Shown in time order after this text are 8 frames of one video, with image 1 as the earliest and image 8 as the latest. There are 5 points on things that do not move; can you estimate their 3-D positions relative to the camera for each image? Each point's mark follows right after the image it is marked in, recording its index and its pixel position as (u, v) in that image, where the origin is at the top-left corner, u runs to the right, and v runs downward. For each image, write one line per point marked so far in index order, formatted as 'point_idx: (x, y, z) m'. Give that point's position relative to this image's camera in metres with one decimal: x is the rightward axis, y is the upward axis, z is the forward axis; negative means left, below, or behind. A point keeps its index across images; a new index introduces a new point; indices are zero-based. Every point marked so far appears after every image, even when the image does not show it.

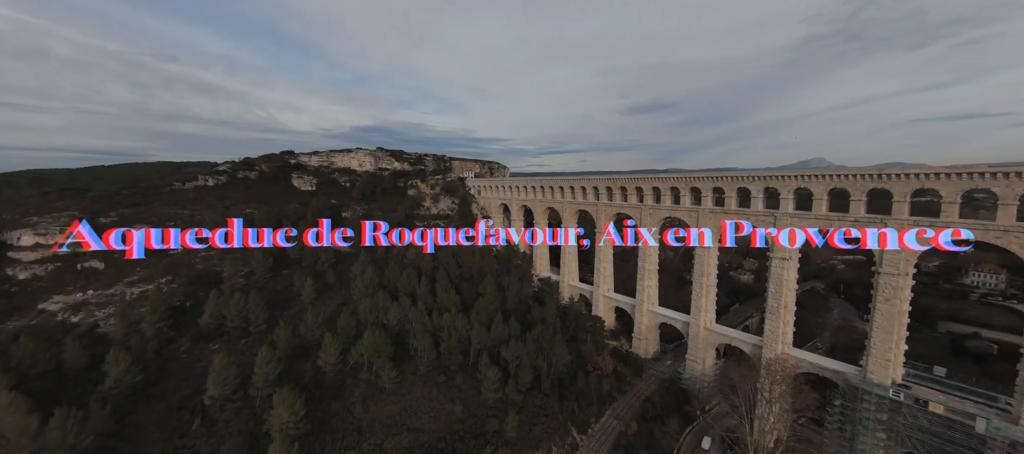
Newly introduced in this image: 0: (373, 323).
0: (-7.9, -5.4, +19.7) m
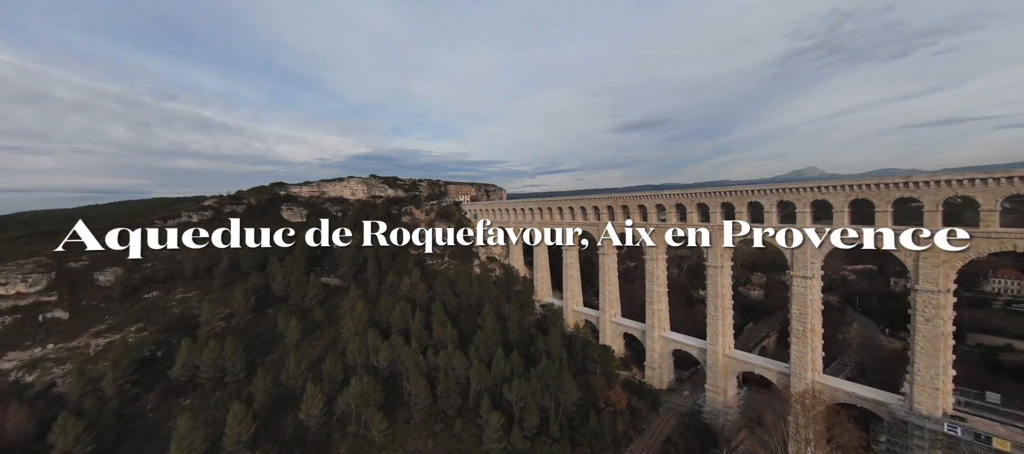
0: (-7.8, -7.2, +18.0) m
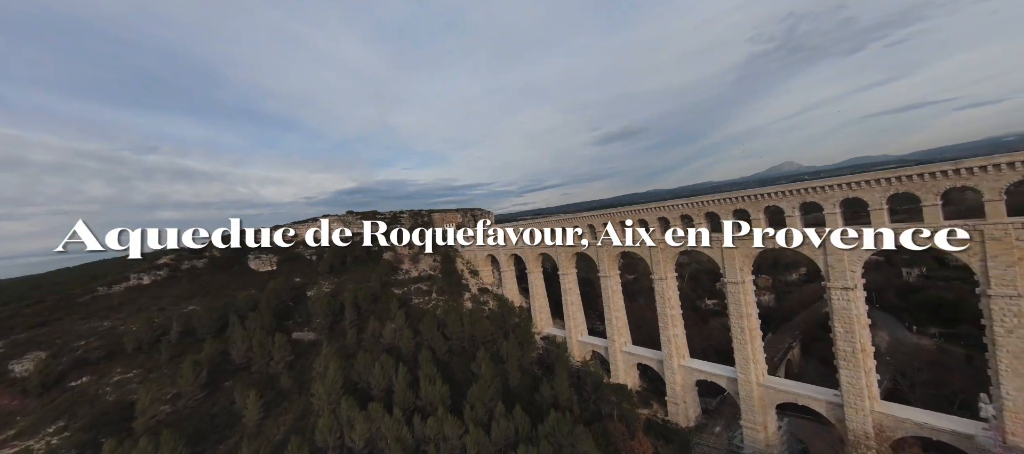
0: (-7.6, -9.4, +14.9) m
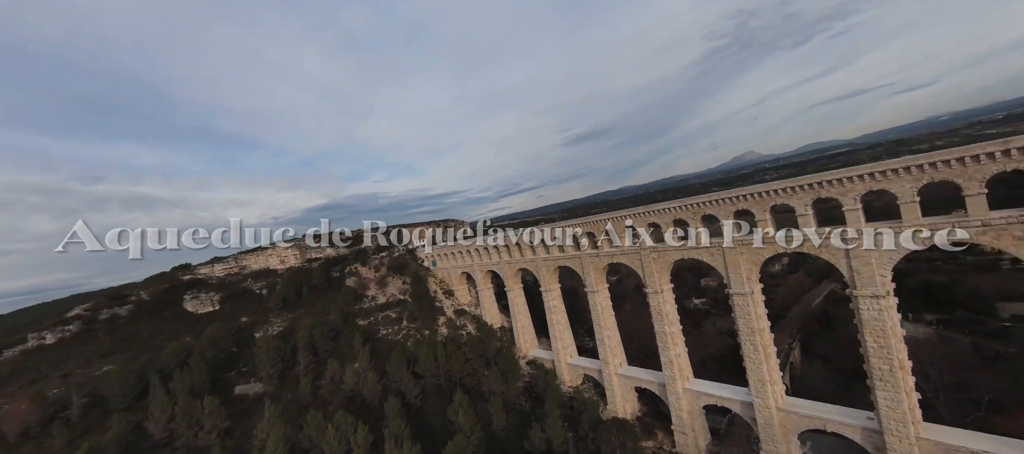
0: (-8.0, -10.8, +11.5) m
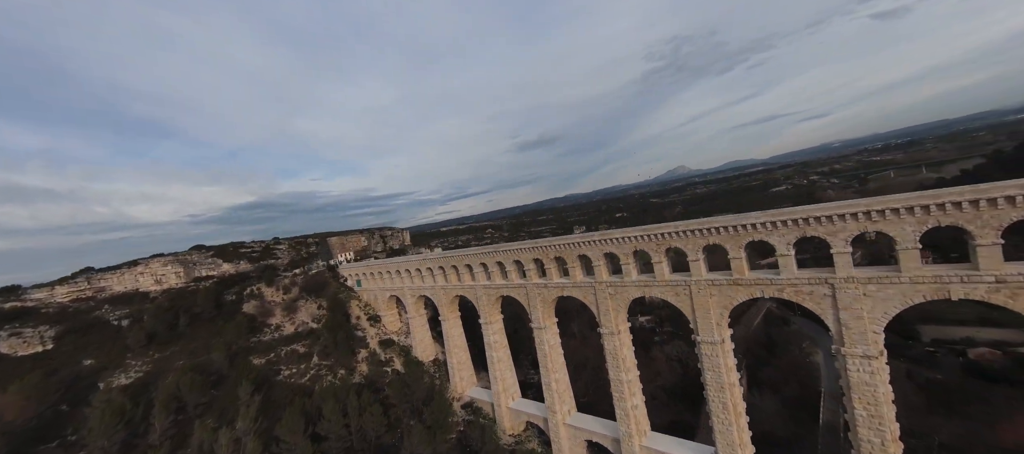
0: (-10.0, -11.8, +6.6) m
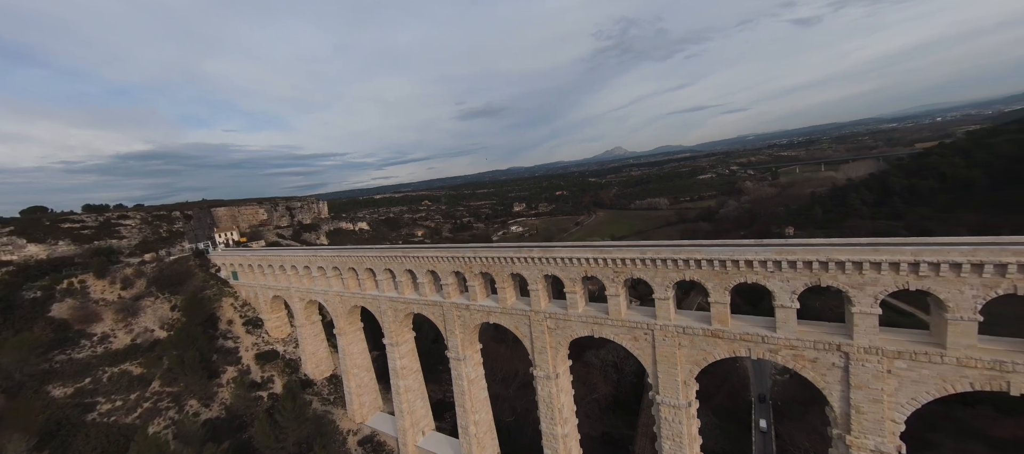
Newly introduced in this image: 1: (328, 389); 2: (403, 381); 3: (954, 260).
0: (-11.9, -12.3, +1.5) m
1: (-10.4, -9.2, +19.6) m
2: (-4.9, -7.0, +15.7) m
3: (+7.8, -0.6, +6.1) m
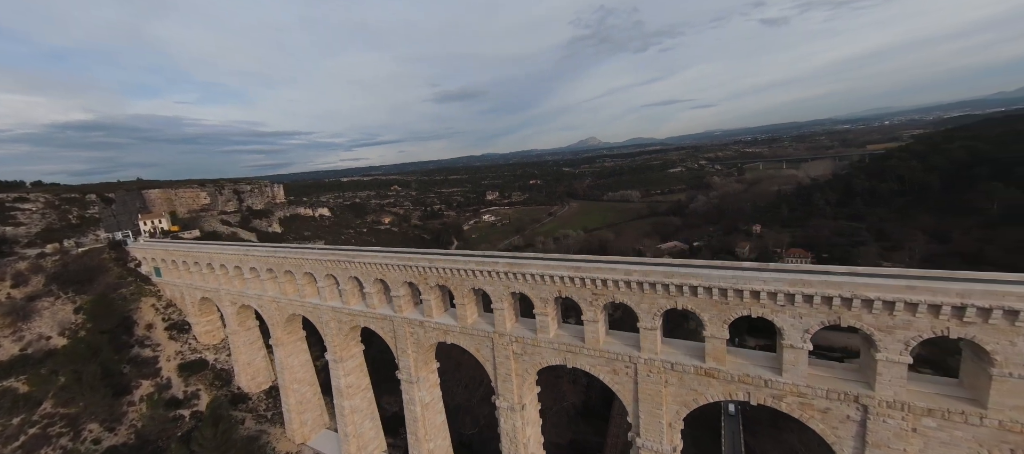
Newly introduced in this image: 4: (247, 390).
0: (-12.4, -12.6, -0.8) m
1: (-12.3, -8.8, +17.3) m
2: (-6.5, -6.9, +13.7) m
3: (+7.1, -1.1, +5.0) m
4: (-13.4, -8.3, +17.6) m
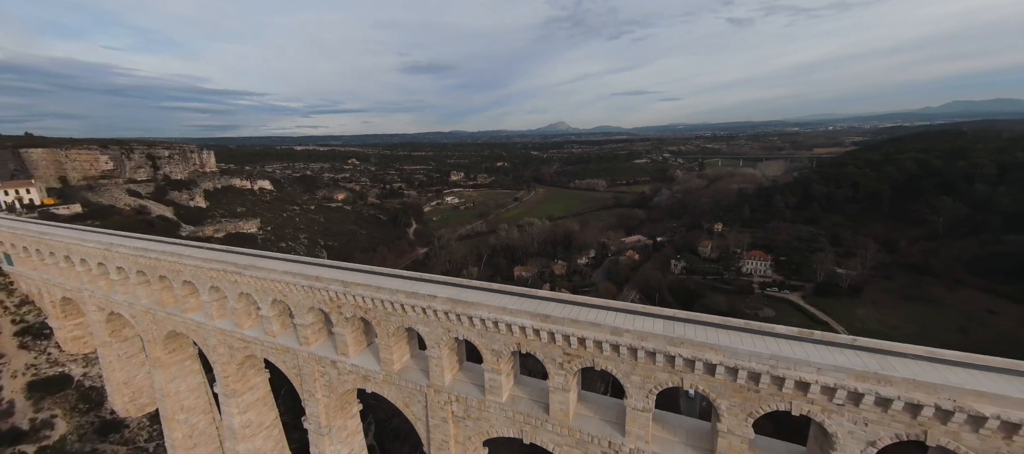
0: (-13.0, -13.0, -4.0) m
1: (-14.5, -8.2, +13.8) m
2: (-8.3, -6.7, +10.8) m
3: (+6.4, -2.1, +3.1) m
4: (-15.6, -7.6, +14.0) m
